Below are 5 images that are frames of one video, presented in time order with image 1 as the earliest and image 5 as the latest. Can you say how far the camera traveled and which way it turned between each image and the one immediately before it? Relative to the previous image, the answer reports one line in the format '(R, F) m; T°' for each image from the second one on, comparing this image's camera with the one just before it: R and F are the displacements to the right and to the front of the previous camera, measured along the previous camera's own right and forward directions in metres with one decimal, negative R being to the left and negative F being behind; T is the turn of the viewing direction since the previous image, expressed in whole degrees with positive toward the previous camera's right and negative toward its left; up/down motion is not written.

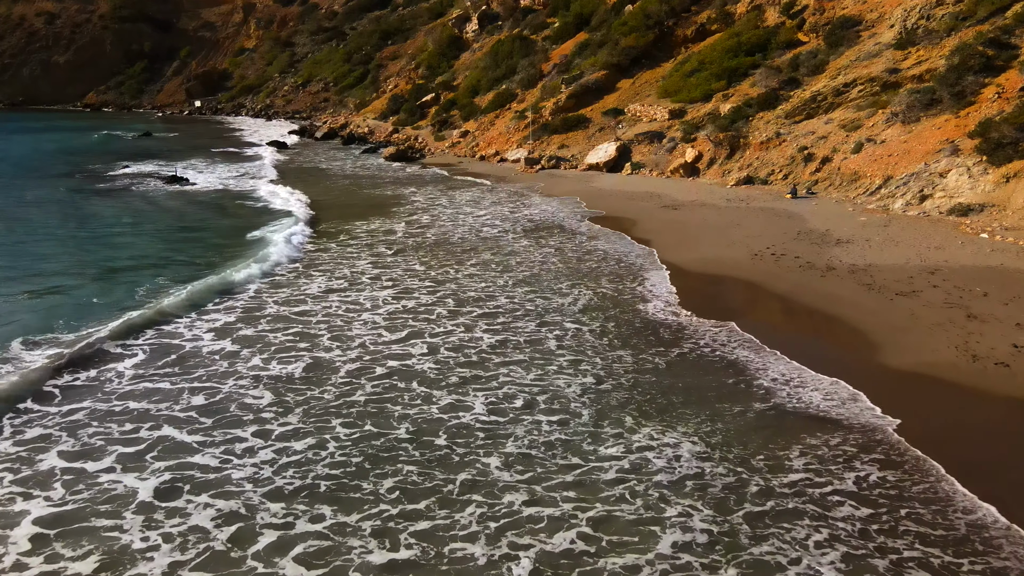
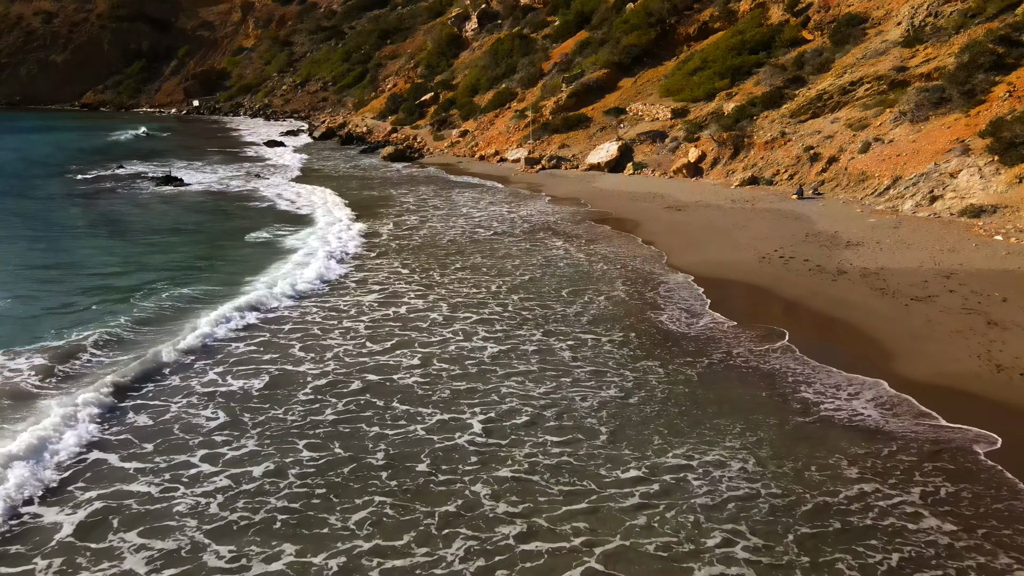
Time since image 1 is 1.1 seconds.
(0.0, +0.4) m; 0°
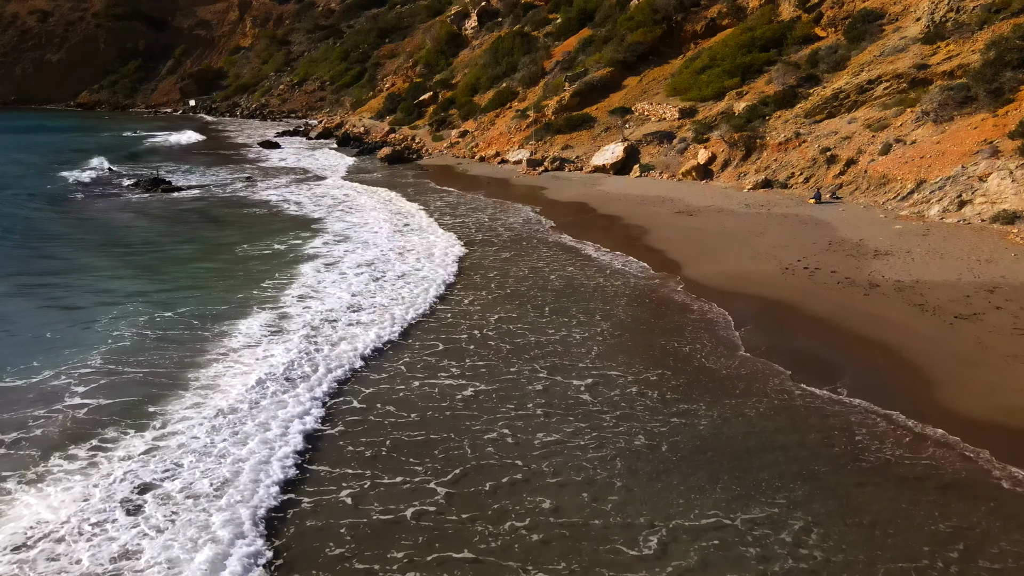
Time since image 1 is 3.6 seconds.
(-0.1, +0.9) m; 0°
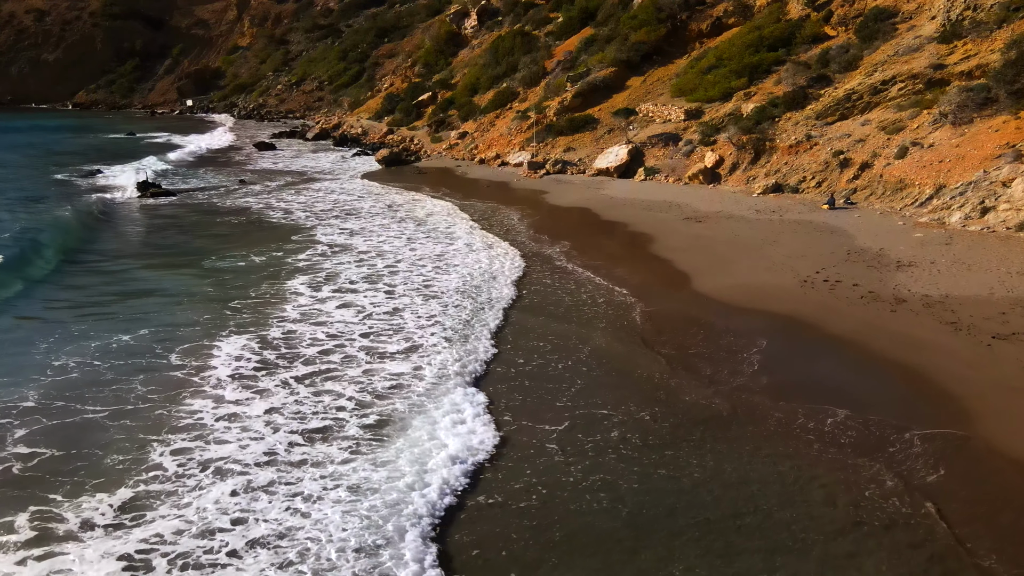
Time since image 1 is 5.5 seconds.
(0.0, +0.7) m; 0°
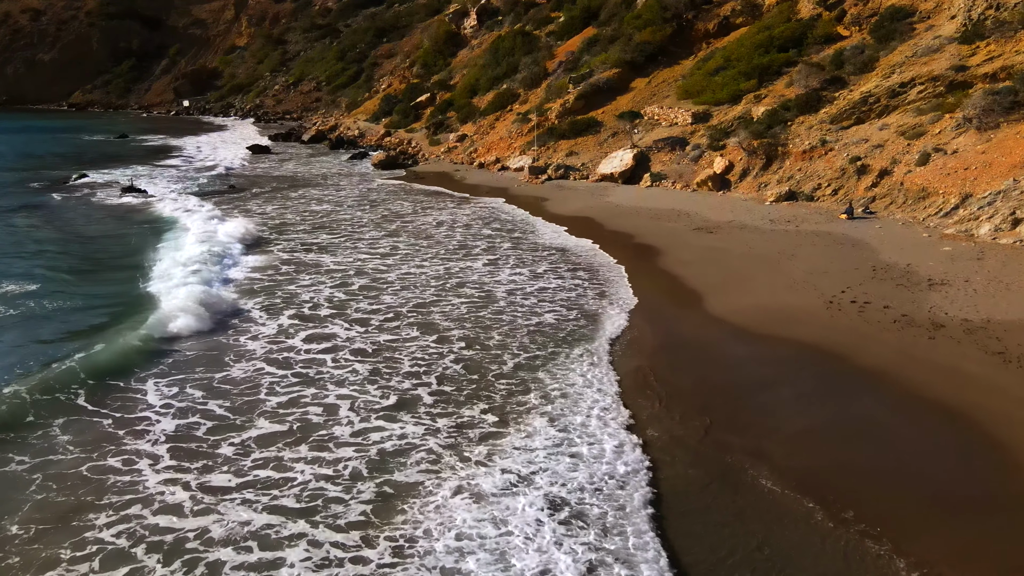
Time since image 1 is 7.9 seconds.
(0.0, +0.8) m; 0°
